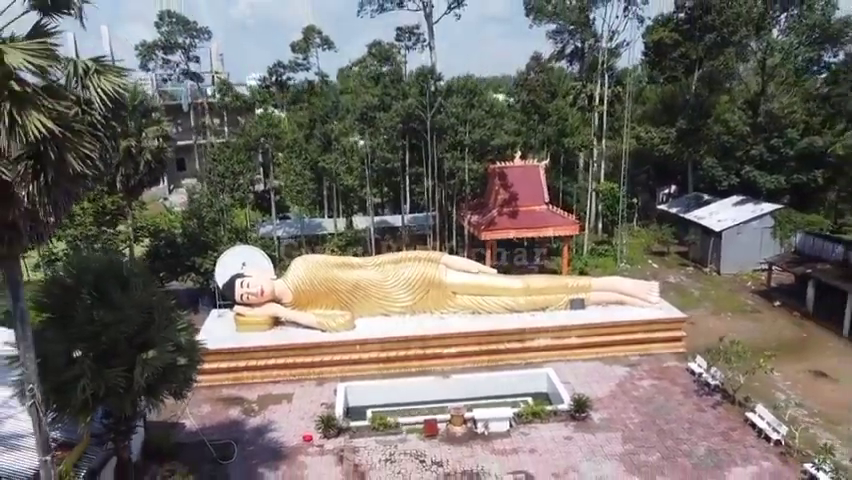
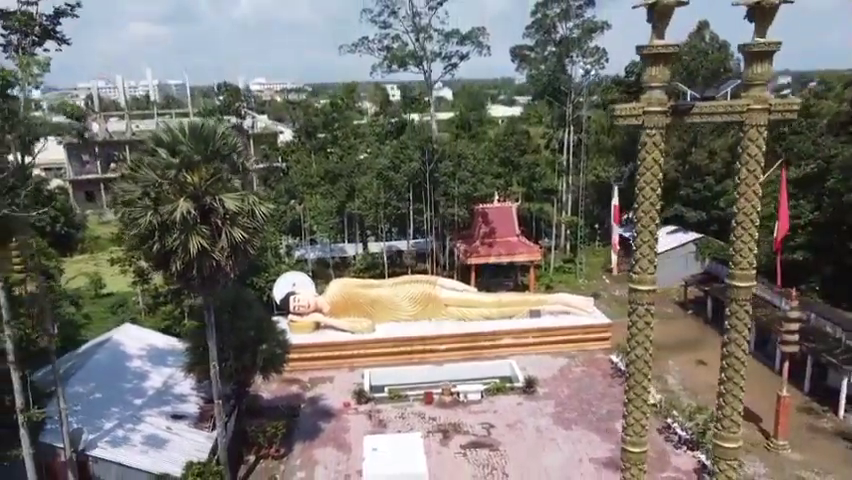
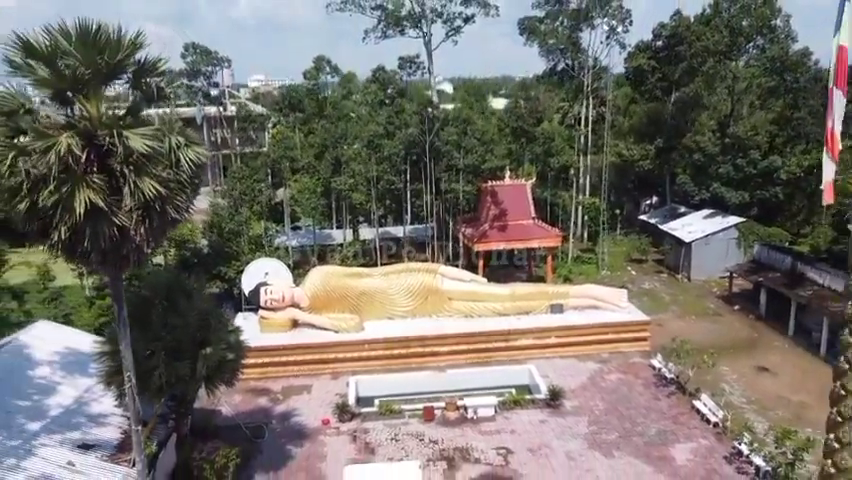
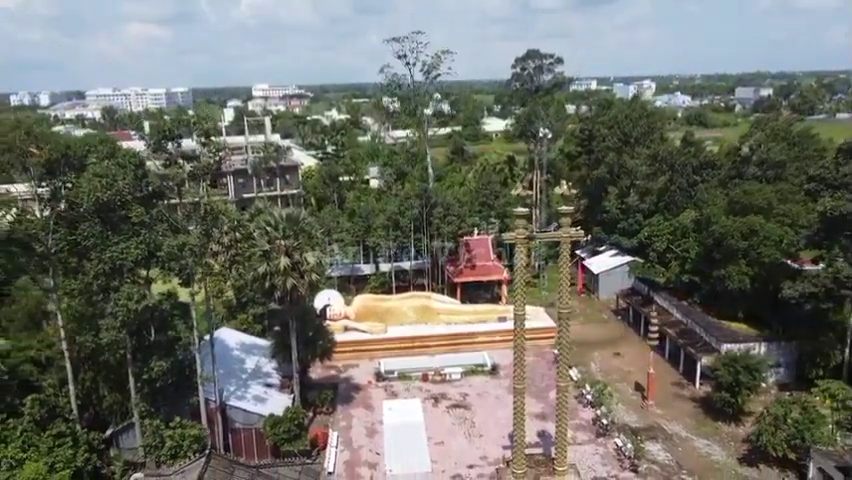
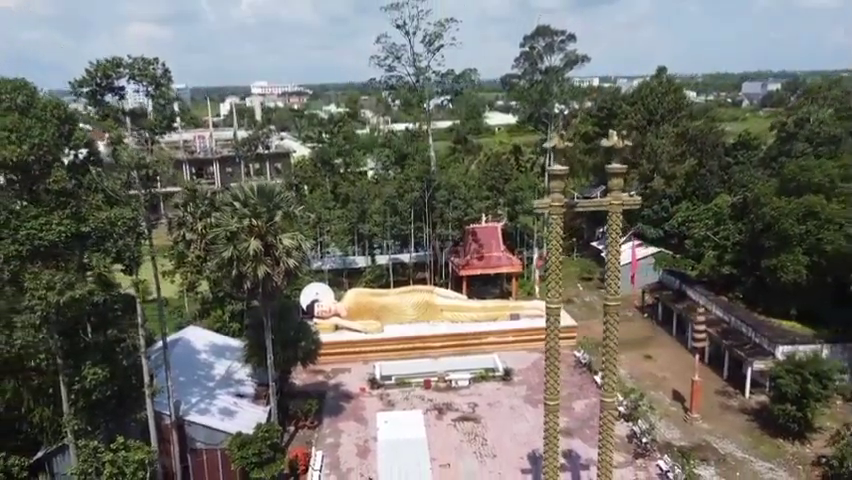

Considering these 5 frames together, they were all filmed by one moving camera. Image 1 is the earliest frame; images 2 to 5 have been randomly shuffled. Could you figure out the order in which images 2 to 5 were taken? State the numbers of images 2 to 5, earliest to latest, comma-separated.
3, 2, 5, 4
